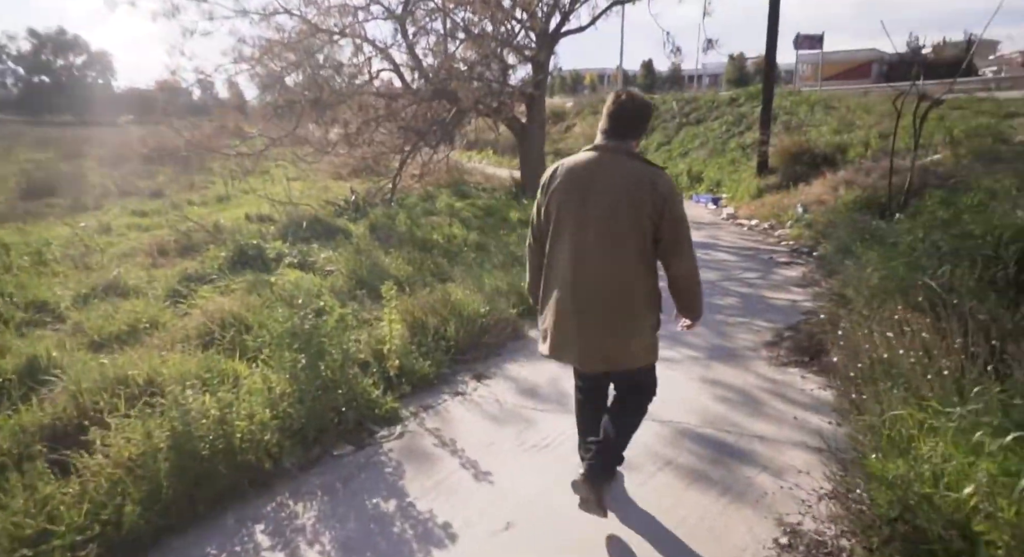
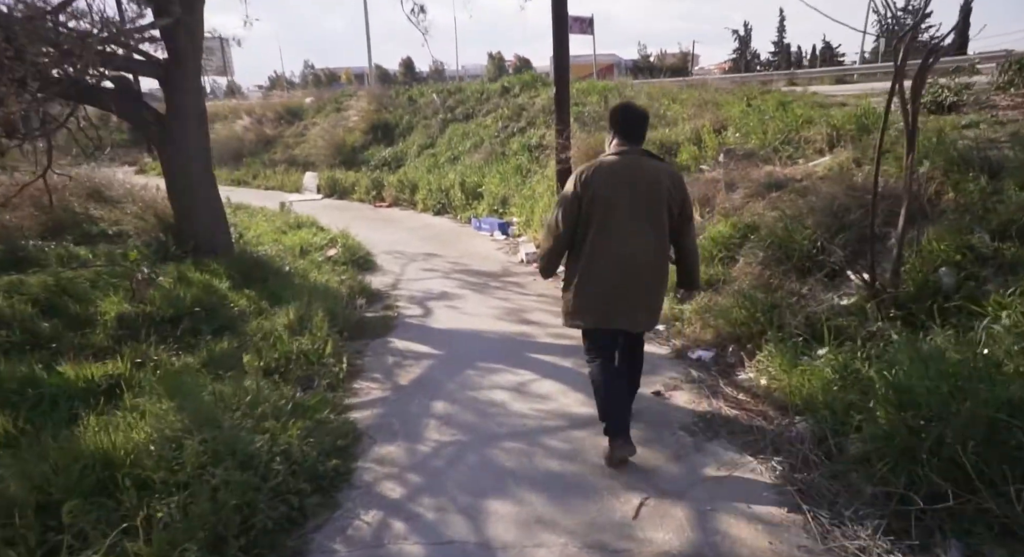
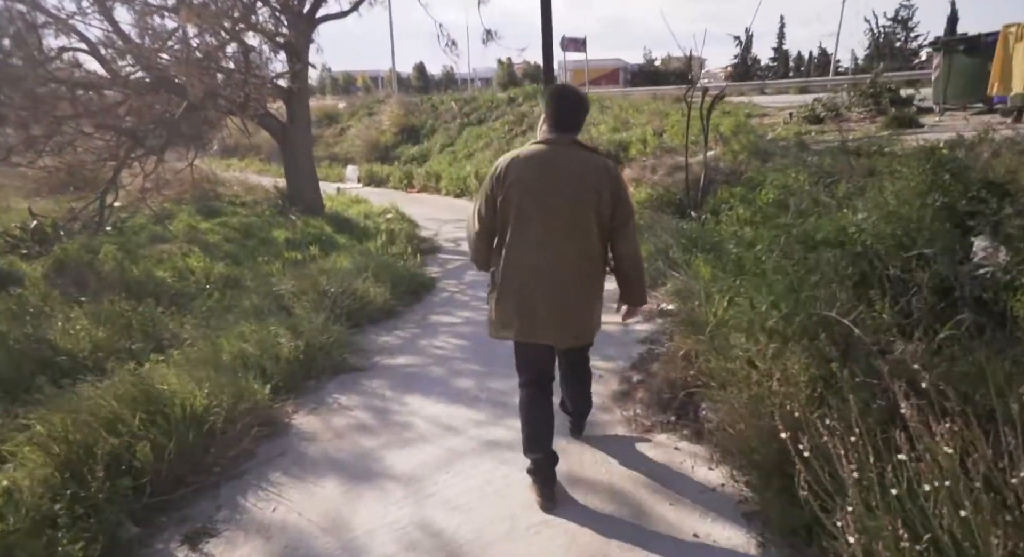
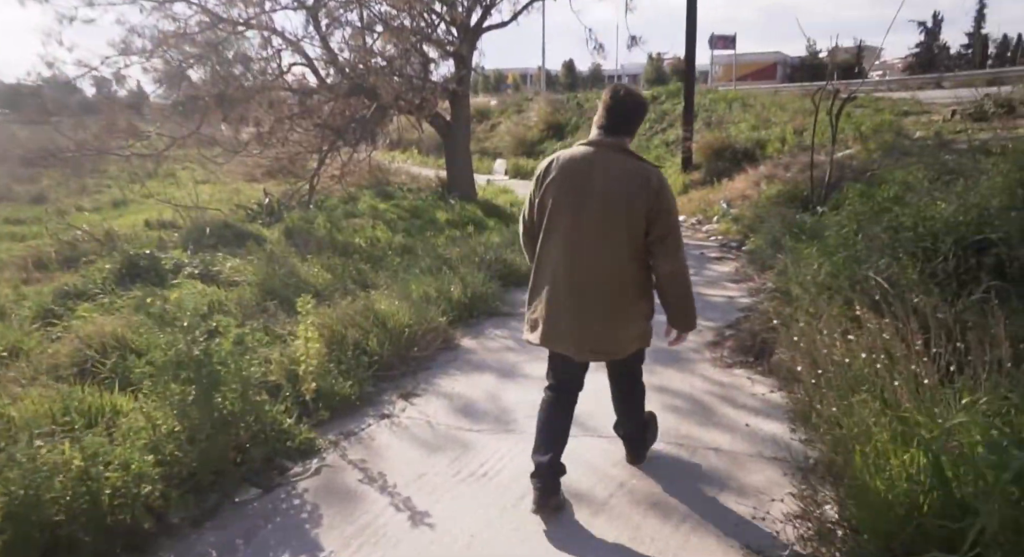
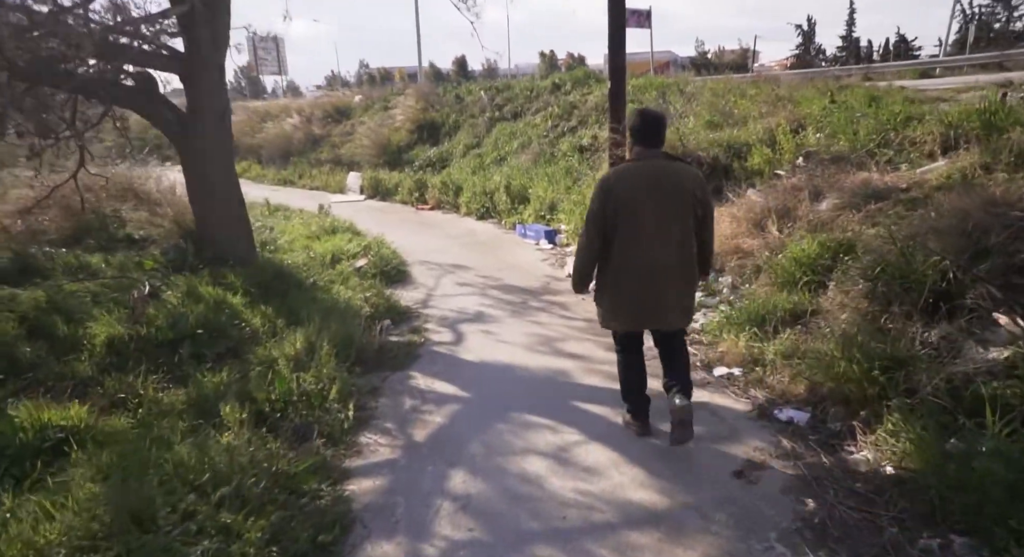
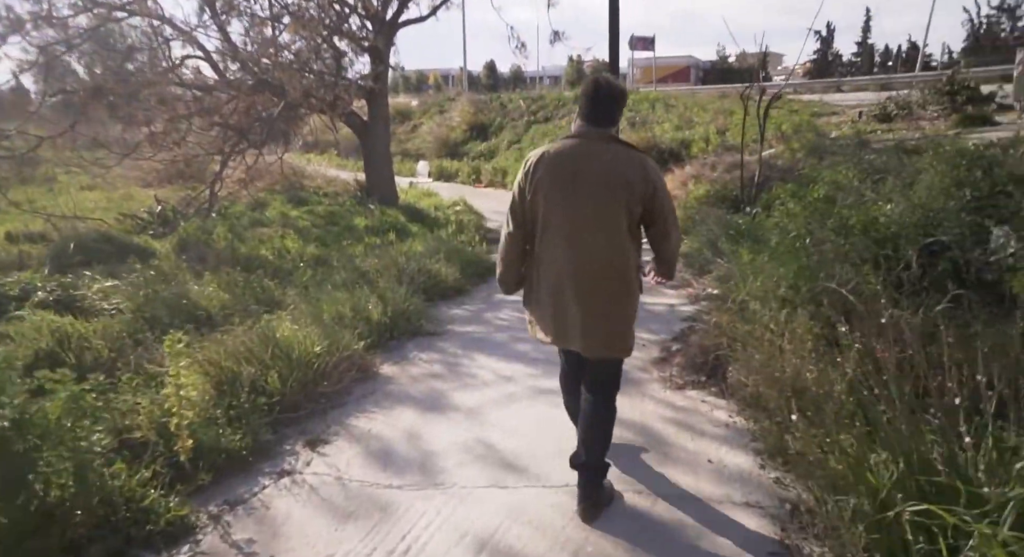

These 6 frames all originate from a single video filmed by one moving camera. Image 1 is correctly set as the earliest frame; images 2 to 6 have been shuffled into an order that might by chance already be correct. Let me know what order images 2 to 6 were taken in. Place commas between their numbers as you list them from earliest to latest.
4, 6, 3, 2, 5
